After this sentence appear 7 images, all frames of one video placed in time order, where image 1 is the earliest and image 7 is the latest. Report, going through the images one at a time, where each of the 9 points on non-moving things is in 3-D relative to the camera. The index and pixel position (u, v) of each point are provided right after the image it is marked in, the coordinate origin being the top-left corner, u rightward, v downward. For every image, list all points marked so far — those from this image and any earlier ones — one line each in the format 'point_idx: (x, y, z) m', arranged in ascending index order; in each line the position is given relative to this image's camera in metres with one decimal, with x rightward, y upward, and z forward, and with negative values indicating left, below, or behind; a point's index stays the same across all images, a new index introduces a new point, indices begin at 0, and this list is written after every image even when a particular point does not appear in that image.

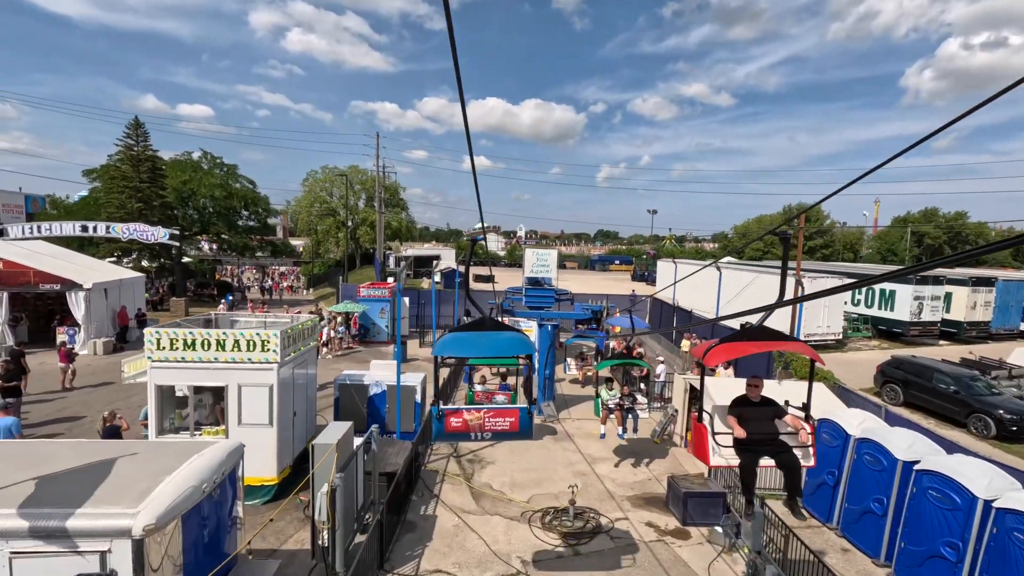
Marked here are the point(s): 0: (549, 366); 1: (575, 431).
0: (+1.0, -2.2, +15.0) m
1: (+1.6, -3.7, +13.9) m
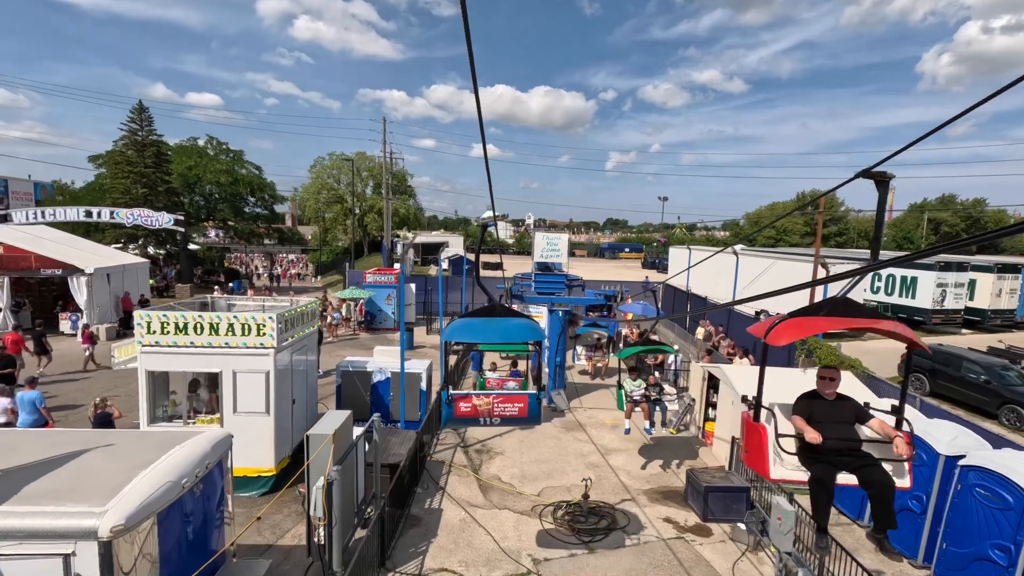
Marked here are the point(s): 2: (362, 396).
0: (+1.3, -1.8, +14.4) m
1: (+1.9, -3.3, +13.3) m
2: (-3.2, -2.3, +11.5) m
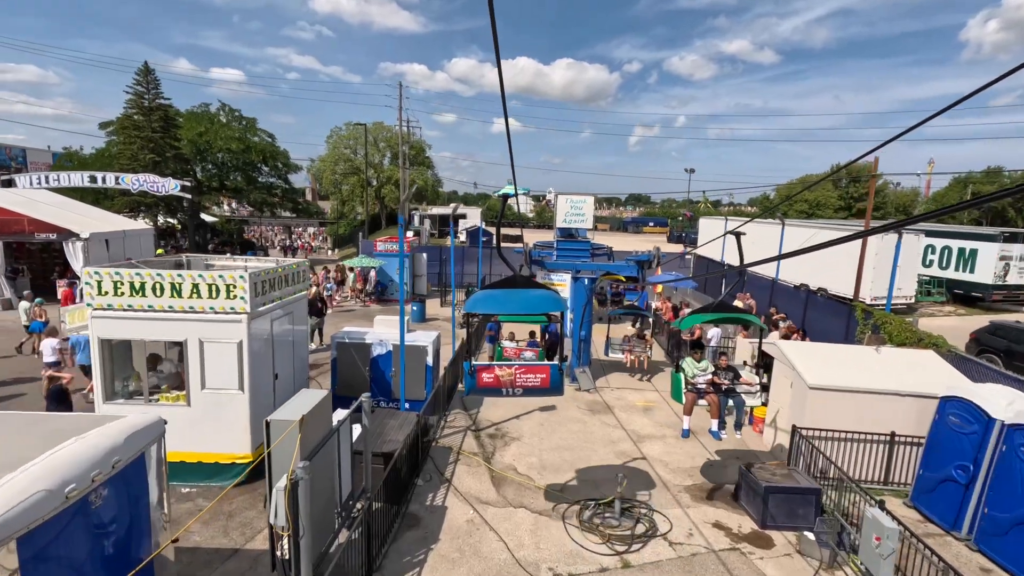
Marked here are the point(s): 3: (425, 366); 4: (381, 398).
0: (+1.8, -1.0, +12.8) m
1: (+2.3, -2.5, +11.8) m
2: (-2.9, -1.6, +10.1) m
3: (-1.6, -1.5, +10.1) m
4: (-2.5, -2.1, +10.2) m
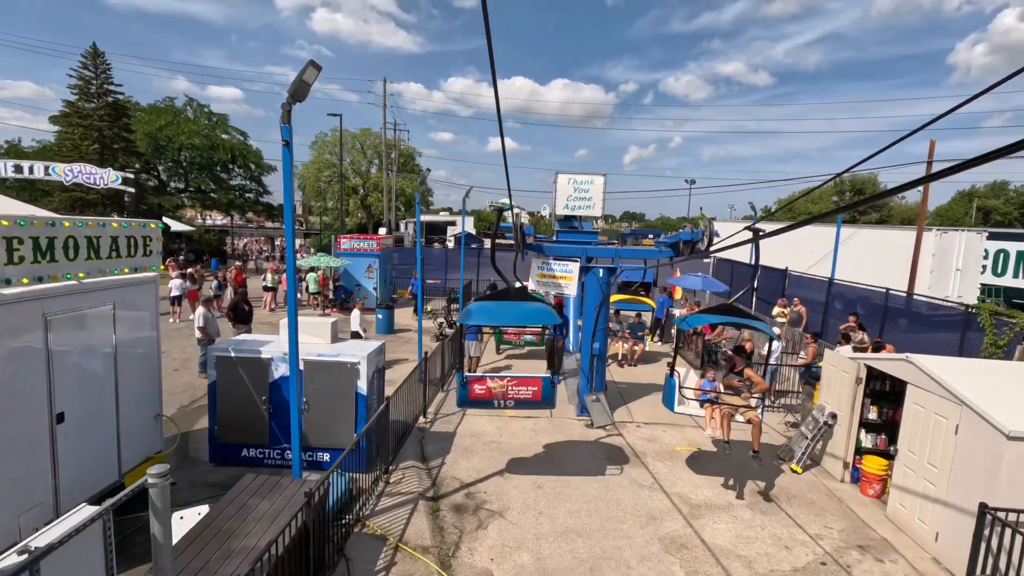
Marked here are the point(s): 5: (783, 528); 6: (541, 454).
0: (+1.5, -0.9, +9.2) m
1: (+2.0, -2.4, +8.1) m
2: (-3.1, -1.4, +6.4) m
3: (-1.9, -1.3, +6.4) m
4: (-2.7, -1.9, +6.5) m
5: (+3.1, -2.7, +6.0) m
6: (+0.4, -2.4, +7.7) m
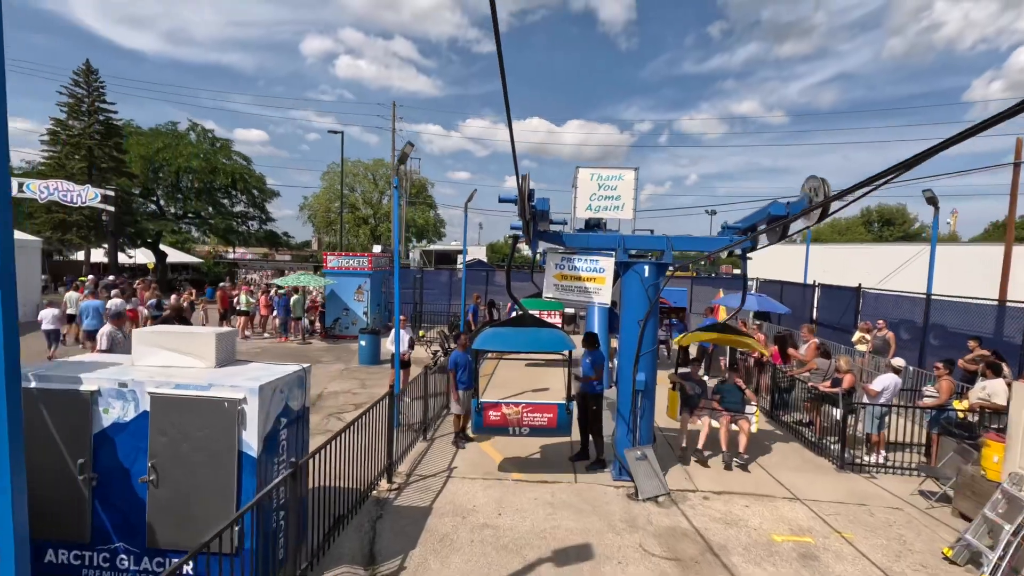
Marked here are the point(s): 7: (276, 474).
0: (+1.6, -0.9, +6.4) m
1: (+2.1, -2.4, +5.2) m
2: (-3.1, -1.3, +3.7) m
3: (-1.9, -1.2, +3.7) m
4: (-2.7, -1.8, +3.7) m
5: (+3.0, -2.5, +3.1) m
6: (+0.4, -2.3, +4.8) m
7: (-1.7, -1.4, +4.0) m
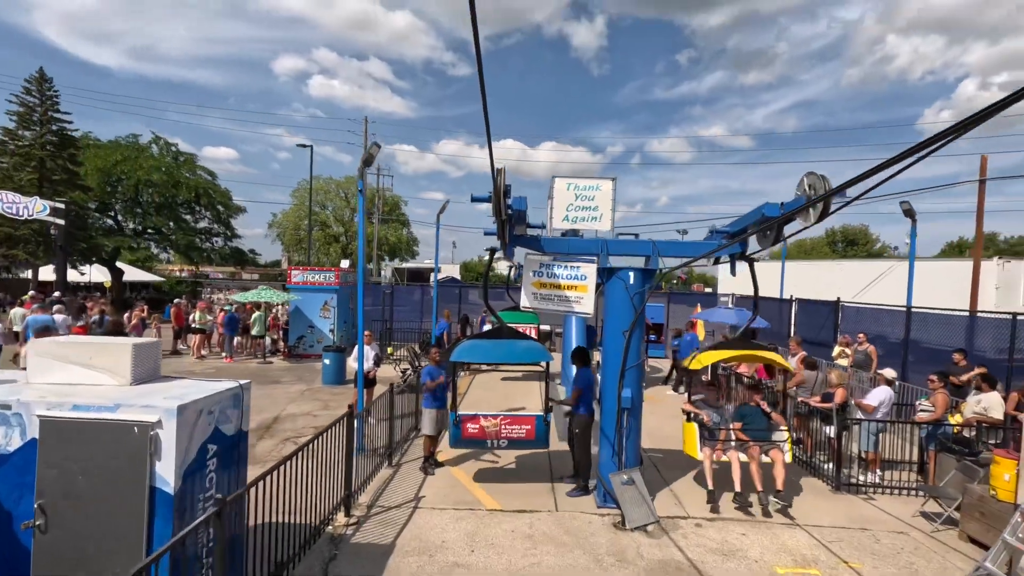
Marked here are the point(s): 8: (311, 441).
0: (+1.3, -1.0, +5.9) m
1: (+1.8, -2.4, +4.7) m
2: (-3.3, -1.3, +3.0) m
3: (-2.0, -1.2, +3.0) m
4: (-2.9, -1.8, +3.0) m
5: (+2.9, -2.5, +2.6) m
6: (+0.2, -2.4, +4.2) m
7: (-1.9, -1.4, +3.3) m
8: (-1.7, -1.3, +4.6) m
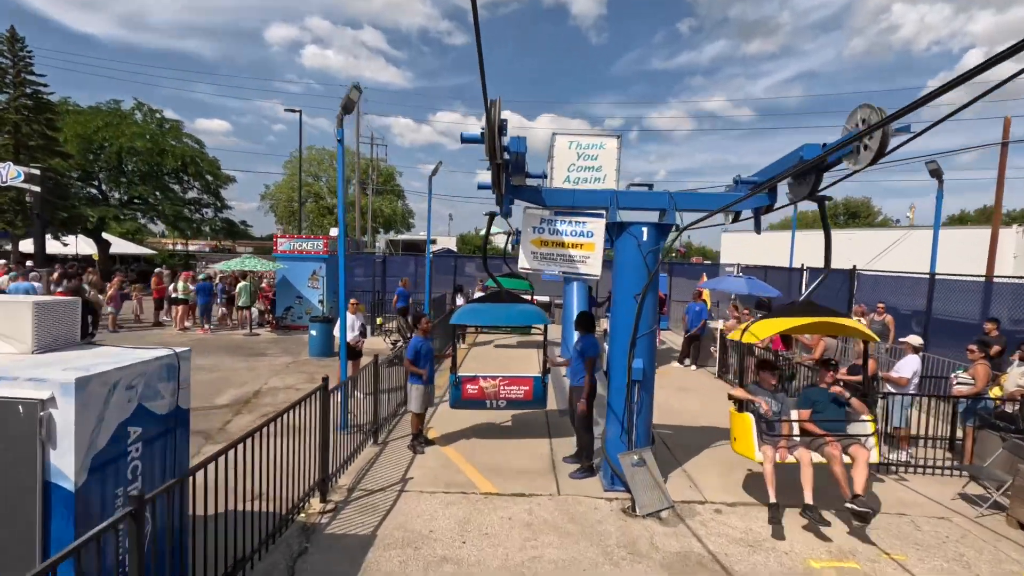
0: (+1.3, -0.6, +5.2) m
1: (+1.8, -2.1, +4.1) m
2: (-3.3, -1.0, +2.3) m
3: (-2.0, -0.9, +2.4) m
4: (-2.9, -1.5, +2.4) m
5: (+2.9, -2.3, +2.0) m
6: (+0.2, -2.0, +3.6) m
7: (-1.9, -1.1, +2.6) m
8: (-1.8, -1.0, +4.0) m
